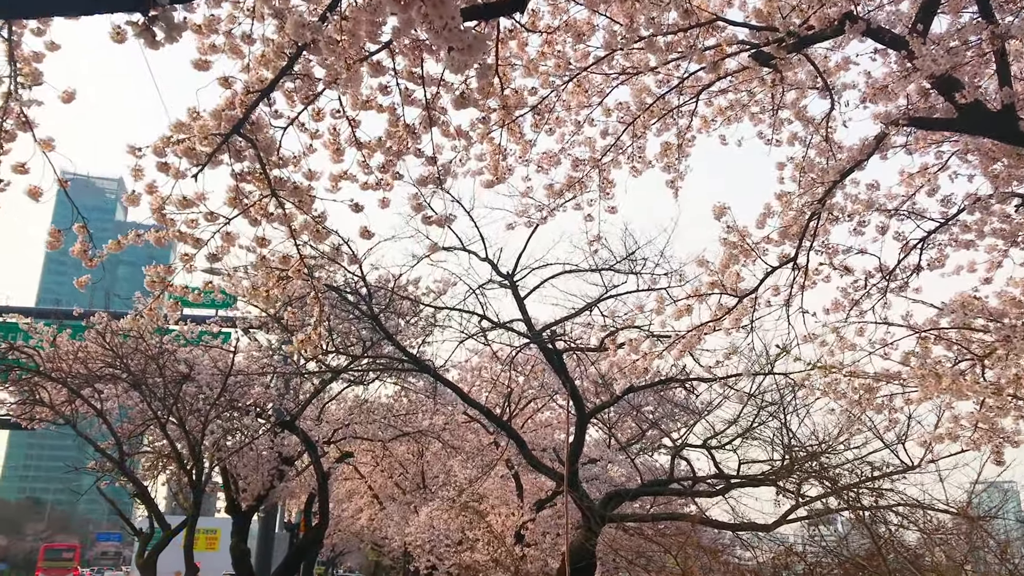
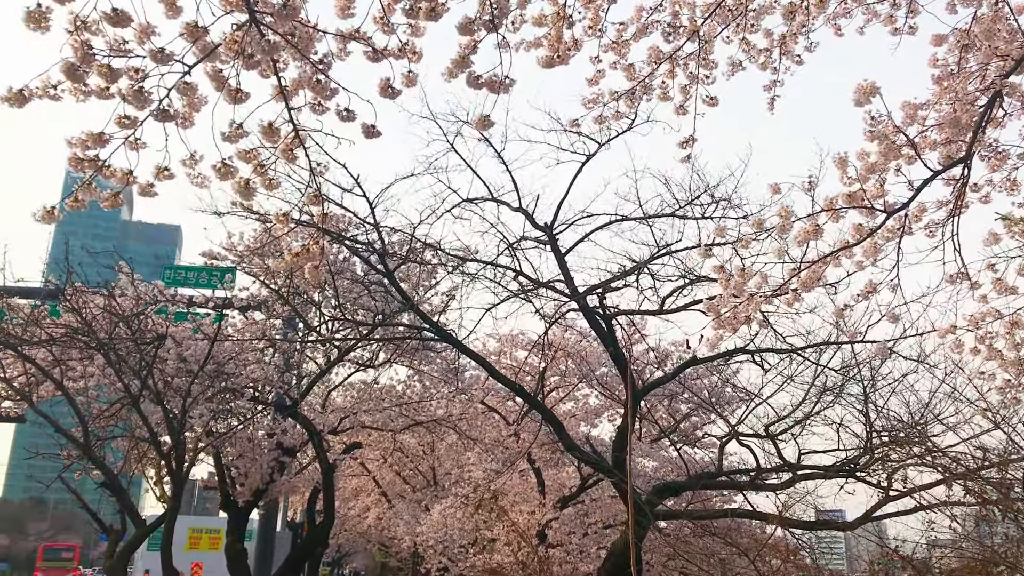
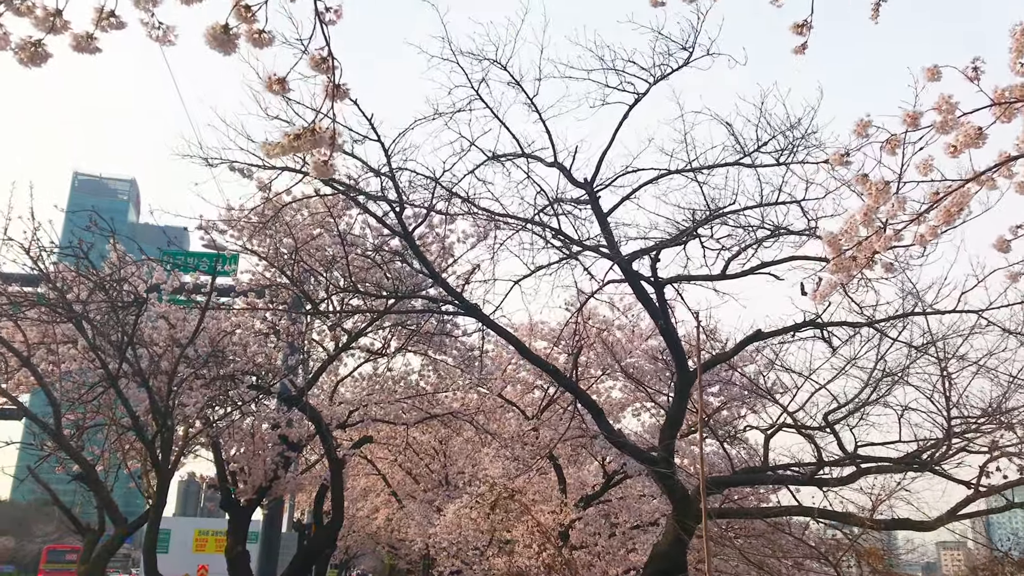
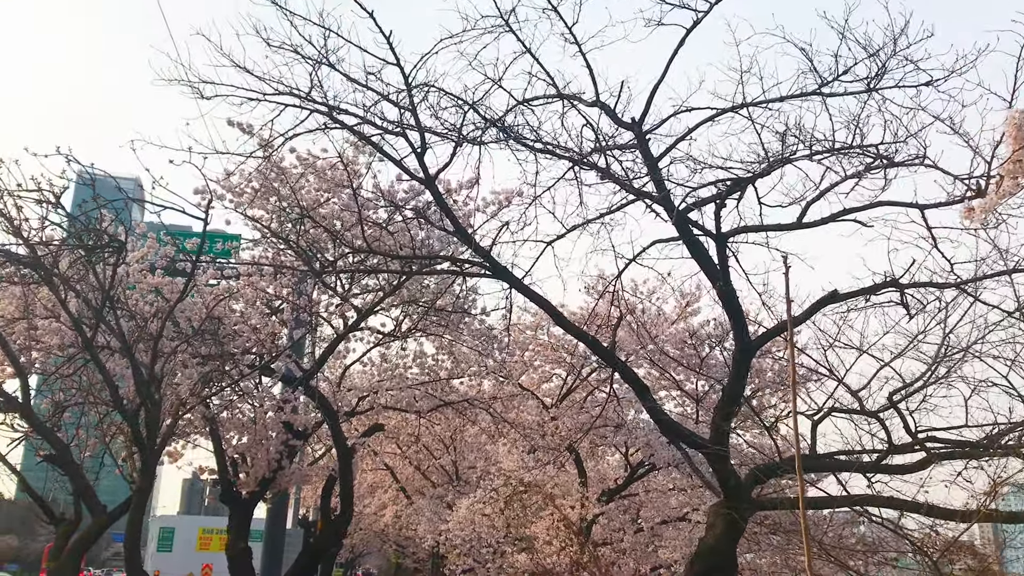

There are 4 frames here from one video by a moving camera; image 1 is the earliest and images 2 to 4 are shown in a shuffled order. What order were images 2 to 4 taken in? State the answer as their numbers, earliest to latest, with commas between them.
2, 3, 4
